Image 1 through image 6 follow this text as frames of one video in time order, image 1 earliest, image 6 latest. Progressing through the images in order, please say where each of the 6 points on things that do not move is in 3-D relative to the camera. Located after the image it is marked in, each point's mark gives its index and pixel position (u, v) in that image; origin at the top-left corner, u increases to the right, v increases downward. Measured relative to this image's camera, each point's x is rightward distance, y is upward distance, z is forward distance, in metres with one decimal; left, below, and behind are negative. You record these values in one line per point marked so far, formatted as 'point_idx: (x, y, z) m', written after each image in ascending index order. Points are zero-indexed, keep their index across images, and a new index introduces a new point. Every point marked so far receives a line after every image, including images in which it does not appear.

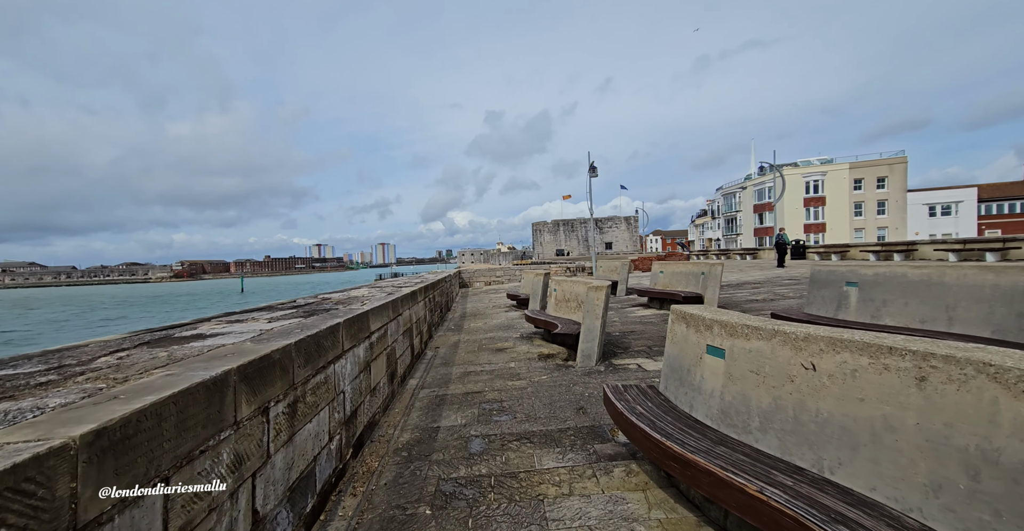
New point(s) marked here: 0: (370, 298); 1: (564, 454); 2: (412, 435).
0: (-1.8, -0.4, +4.8) m
1: (+0.4, -1.3, +2.7) m
2: (-0.8, -1.4, +3.2) m
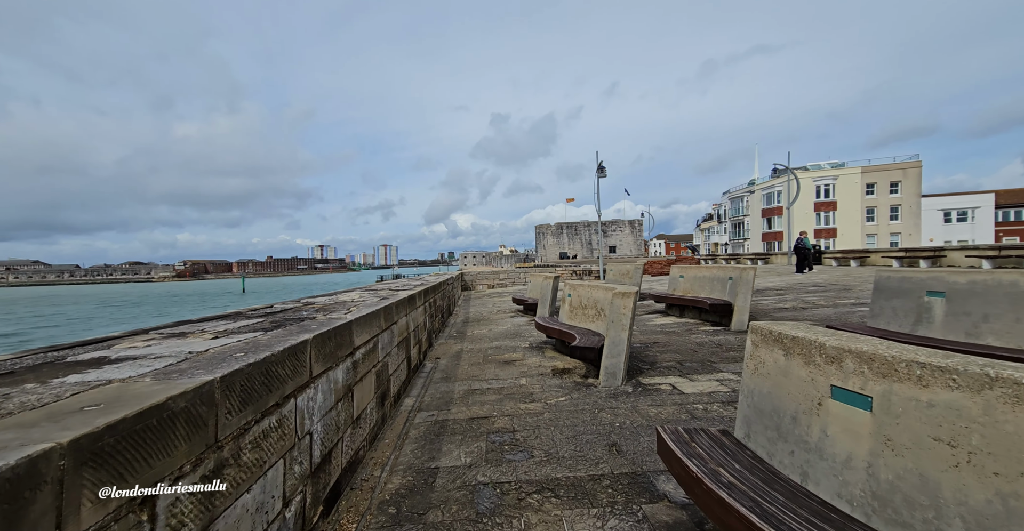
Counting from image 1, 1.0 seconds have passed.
0: (-1.7, -0.4, +4.1) m
1: (+0.5, -1.3, +2.0) m
2: (-0.7, -1.4, +2.5) m
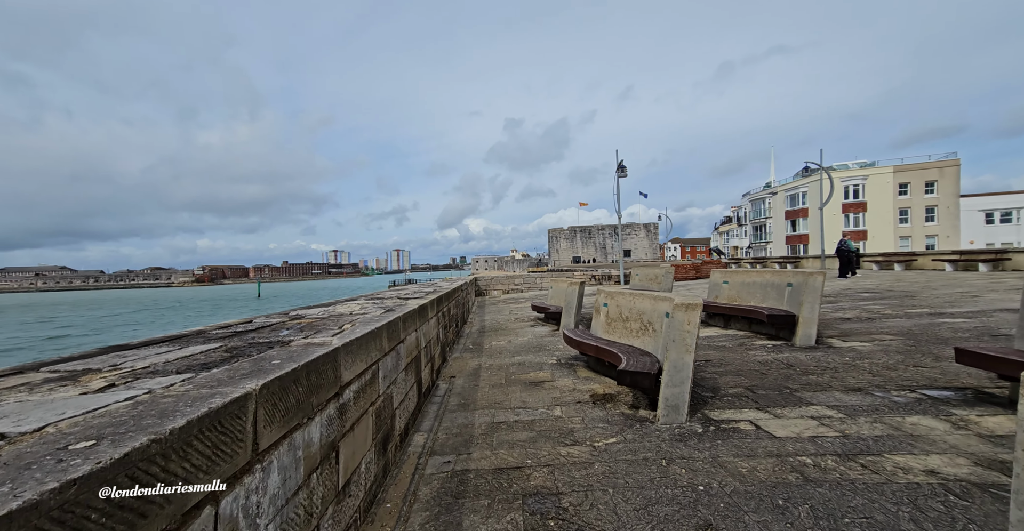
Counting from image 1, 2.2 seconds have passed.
0: (-1.4, -0.5, +3.3) m
1: (+0.7, -1.3, +1.2) m
2: (-0.5, -1.4, +1.7) m
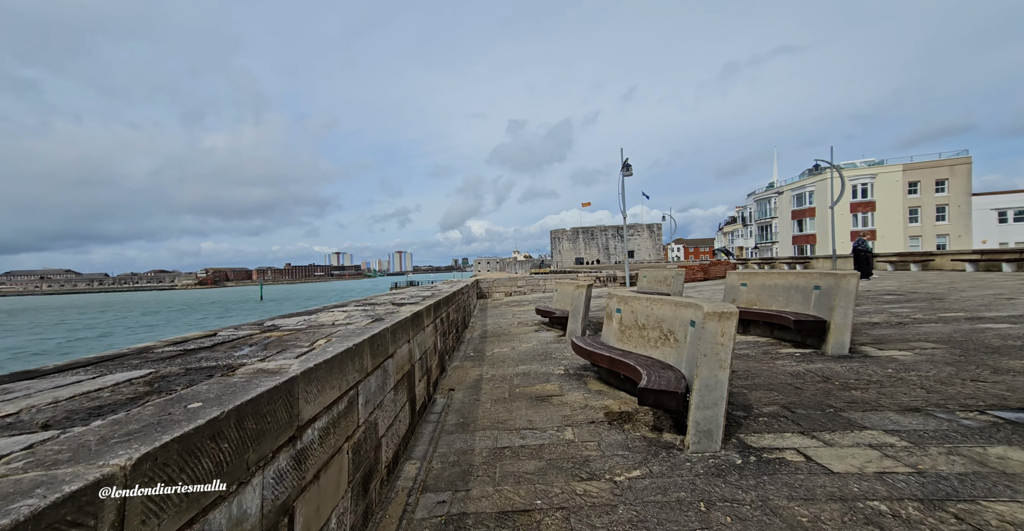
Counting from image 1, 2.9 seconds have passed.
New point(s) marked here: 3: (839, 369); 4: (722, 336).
0: (-1.3, -0.5, +2.9) m
1: (+0.7, -1.4, +0.7) m
2: (-0.4, -1.5, +1.3) m
3: (+3.7, -1.2, +4.4) m
4: (+1.6, -0.5, +2.9) m
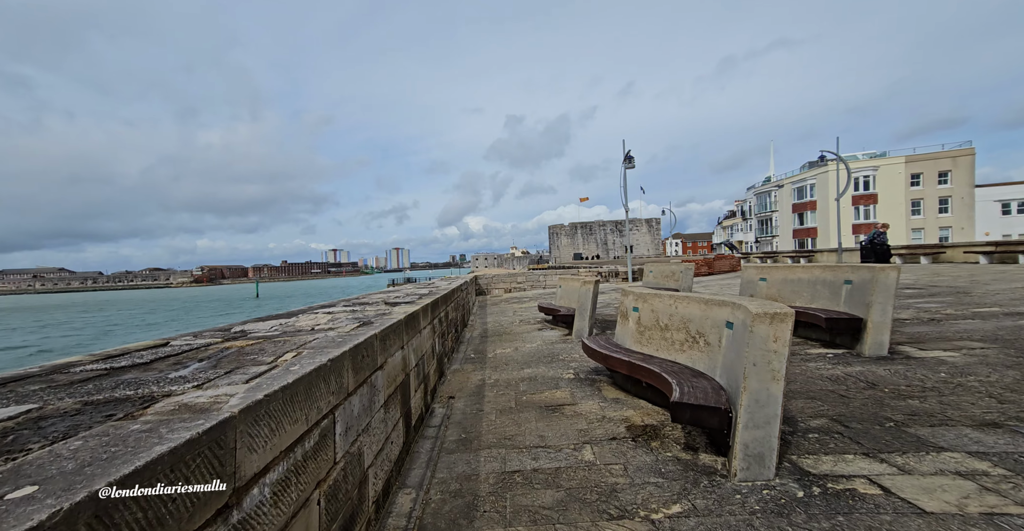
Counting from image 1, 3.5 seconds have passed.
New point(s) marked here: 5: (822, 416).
0: (-1.2, -0.4, +2.4) m
1: (+0.8, -1.3, +0.2) m
2: (-0.4, -1.4, +0.8) m
3: (+3.8, -1.1, +3.9) m
4: (+1.6, -0.5, +2.4) m
5: (+2.5, -1.2, +3.1) m
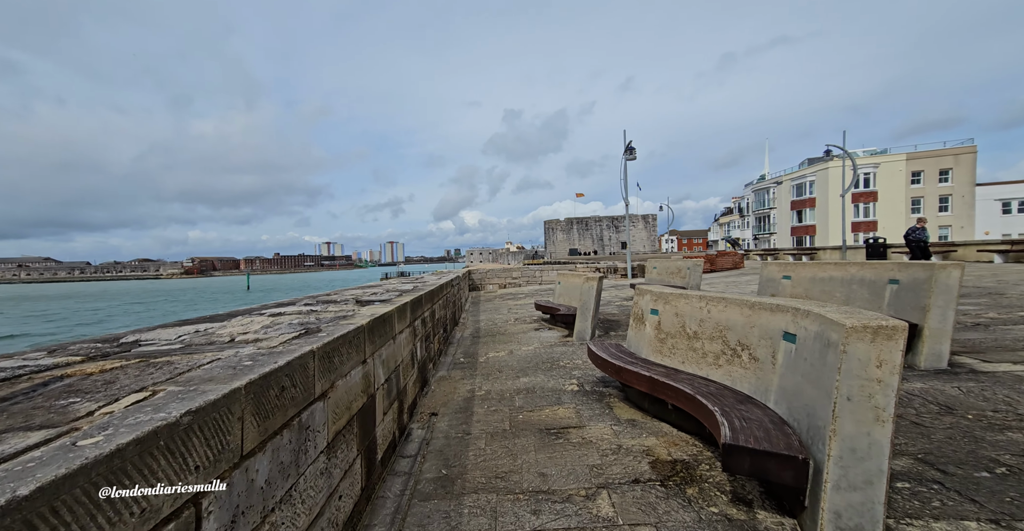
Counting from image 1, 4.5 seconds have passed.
0: (-1.3, -0.4, +1.7) m
1: (+0.8, -1.3, -0.5) m
2: (-0.4, -1.4, +0.1) m
3: (+3.7, -1.1, +3.2) m
4: (+1.6, -0.4, +1.7) m
5: (+2.5, -1.2, +2.5) m
